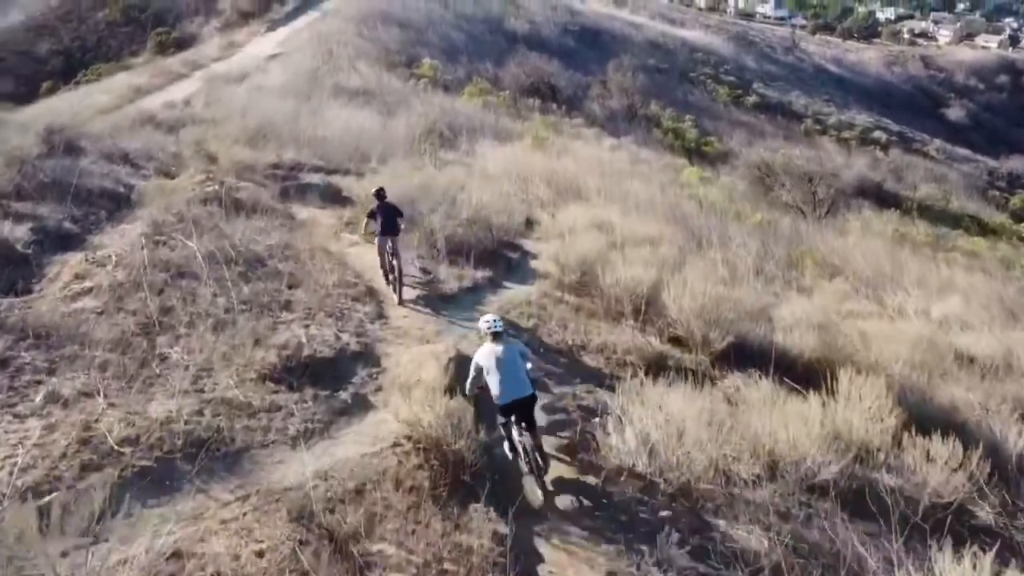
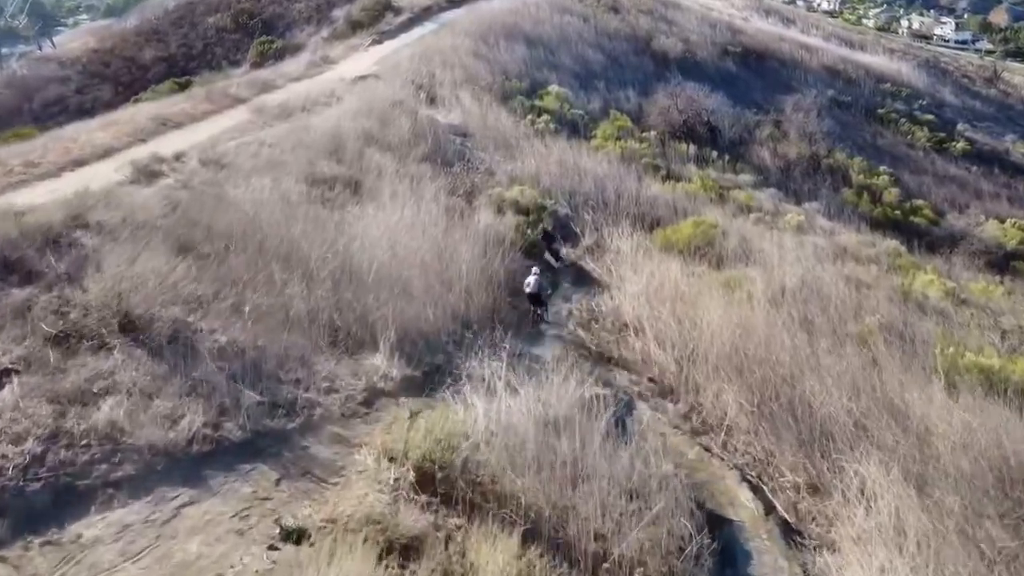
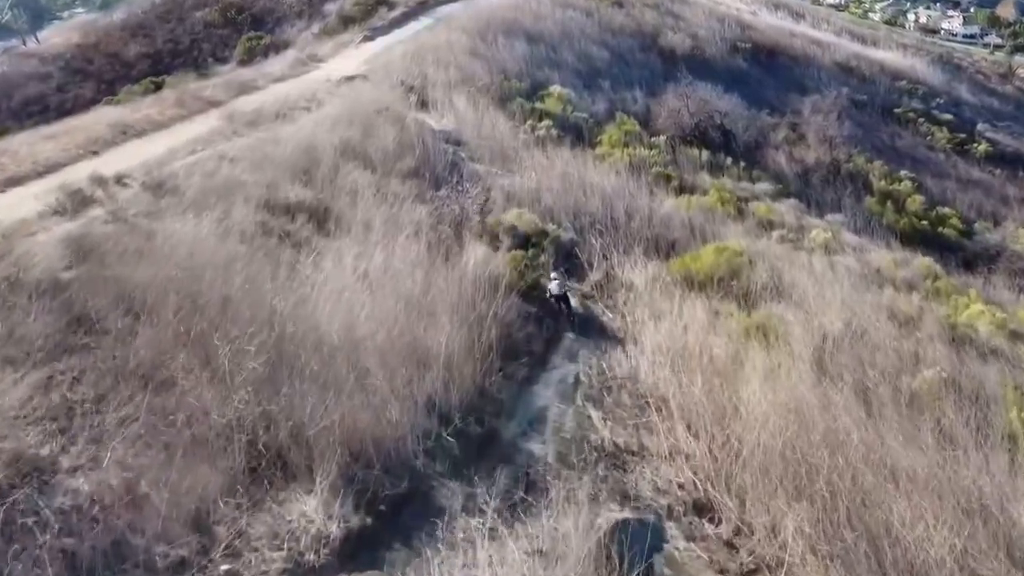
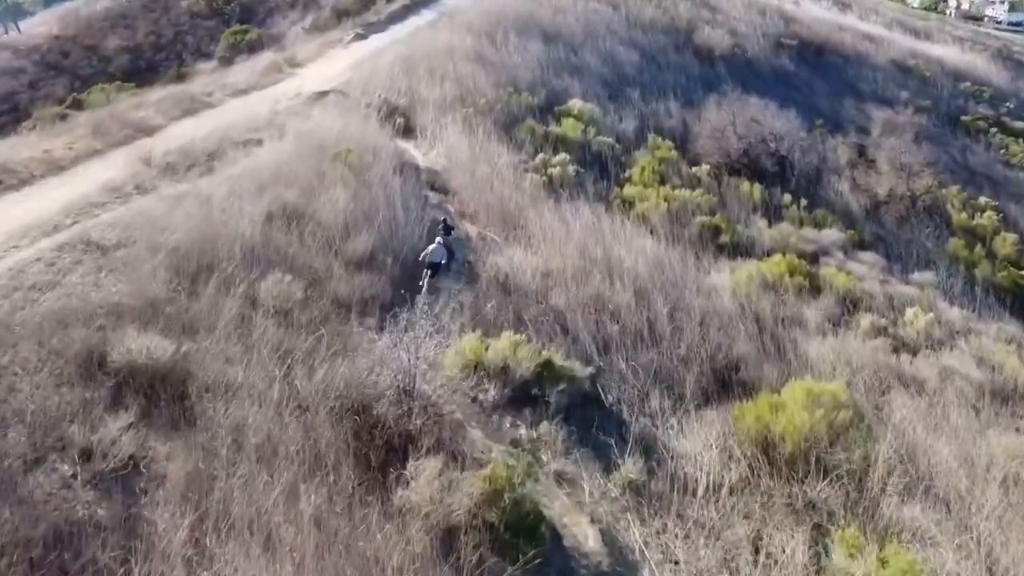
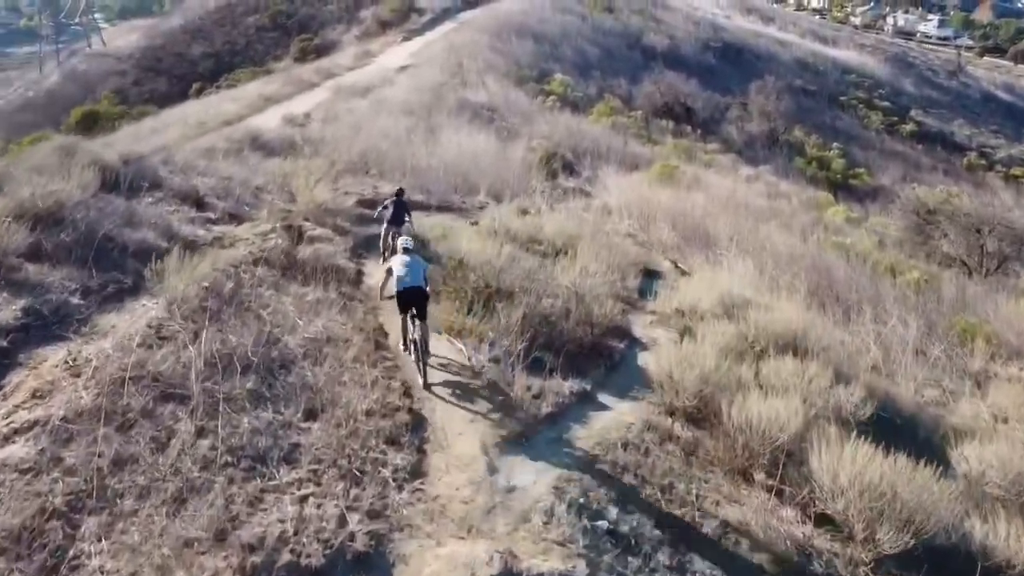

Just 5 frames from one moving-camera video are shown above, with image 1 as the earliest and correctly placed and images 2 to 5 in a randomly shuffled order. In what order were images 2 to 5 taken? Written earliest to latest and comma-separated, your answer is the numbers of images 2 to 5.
5, 2, 3, 4
